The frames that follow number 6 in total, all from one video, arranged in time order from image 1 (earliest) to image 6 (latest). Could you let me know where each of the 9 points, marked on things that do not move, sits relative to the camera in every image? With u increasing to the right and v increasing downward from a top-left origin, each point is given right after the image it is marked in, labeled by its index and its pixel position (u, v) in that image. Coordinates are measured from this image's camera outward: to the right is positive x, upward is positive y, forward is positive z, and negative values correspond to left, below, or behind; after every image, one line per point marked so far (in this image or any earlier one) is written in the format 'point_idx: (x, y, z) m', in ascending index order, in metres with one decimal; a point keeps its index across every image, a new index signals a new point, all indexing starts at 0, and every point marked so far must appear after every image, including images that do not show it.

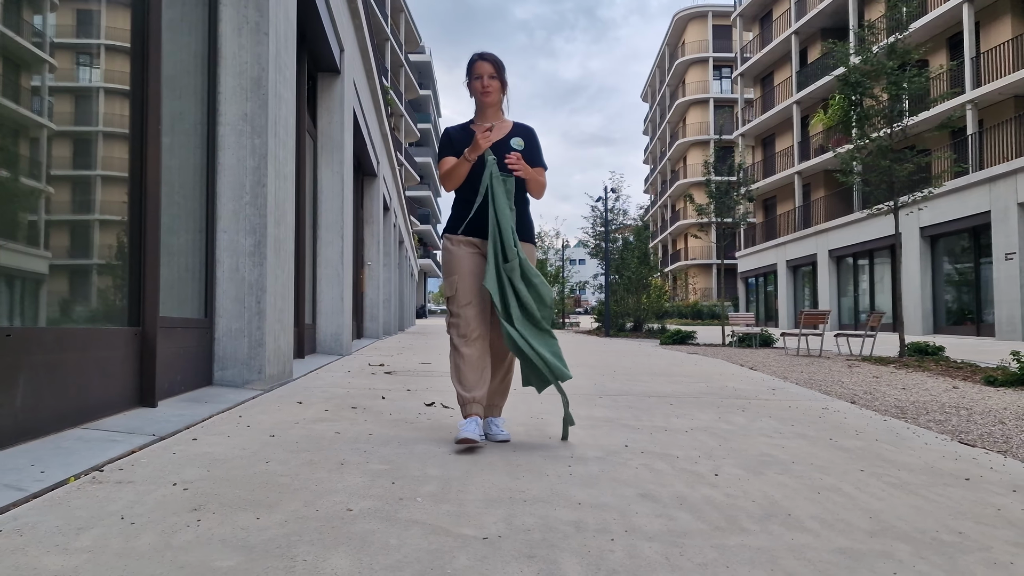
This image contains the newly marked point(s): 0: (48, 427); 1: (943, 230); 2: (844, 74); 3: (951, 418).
0: (-1.9, -0.6, +2.9) m
1: (+12.2, +1.7, +19.7) m
2: (+6.1, +3.9, +13.0) m
3: (+3.2, -0.9, +5.1) m
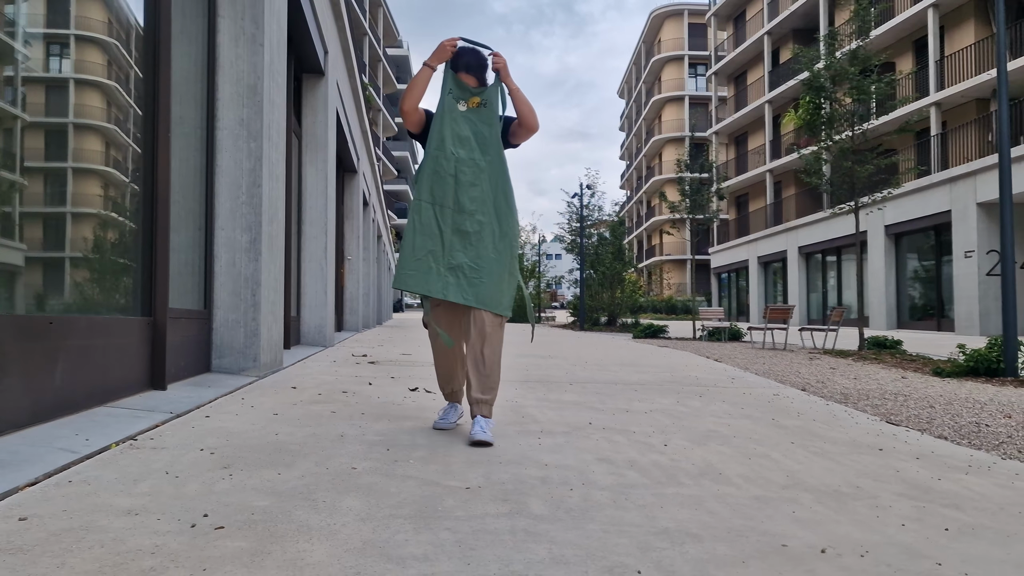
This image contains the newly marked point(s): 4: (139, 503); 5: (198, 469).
0: (-2.0, -0.5, +3.3) m
1: (+11.5, +1.8, +20.5) m
2: (+5.7, +4.0, +13.6) m
3: (+3.0, -0.9, +5.7) m
4: (-1.0, -0.6, +2.0) m
5: (-1.1, -0.6, +2.4) m
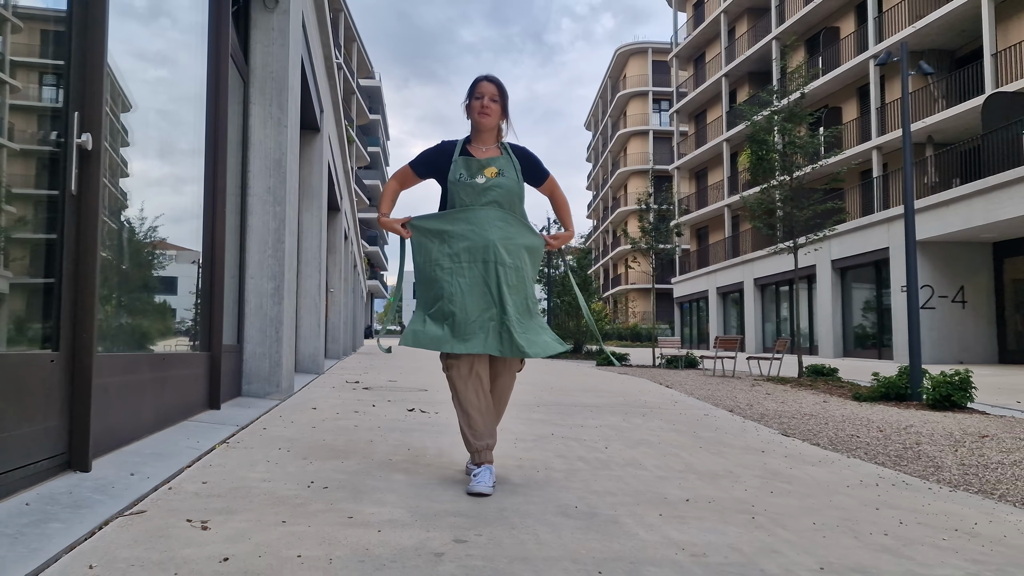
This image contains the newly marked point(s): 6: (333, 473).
0: (-2.1, -0.8, +4.4) m
1: (+10.6, +0.8, +22.3) m
2: (+5.1, +3.3, +15.2) m
3: (+2.8, -1.3, +7.0) m
4: (-1.1, -0.8, +3.2) m
5: (-1.1, -0.9, +3.6) m
6: (-0.8, -0.9, +3.3) m
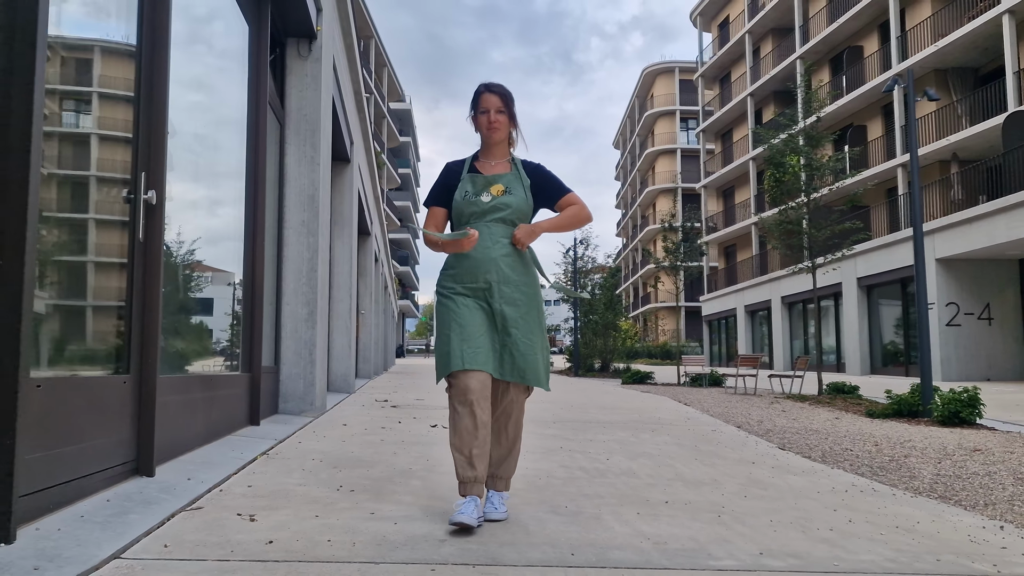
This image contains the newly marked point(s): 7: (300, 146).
0: (-2.0, -1.0, +5.0) m
1: (+11.4, +0.2, +22.3) m
2: (+5.6, +2.9, +15.6) m
3: (+3.0, -1.5, +7.3) m
4: (-1.1, -1.0, +3.7) m
5: (-1.1, -1.0, +4.1) m
6: (-0.8, -1.0, +3.8) m
7: (-2.2, +1.4, +7.3) m
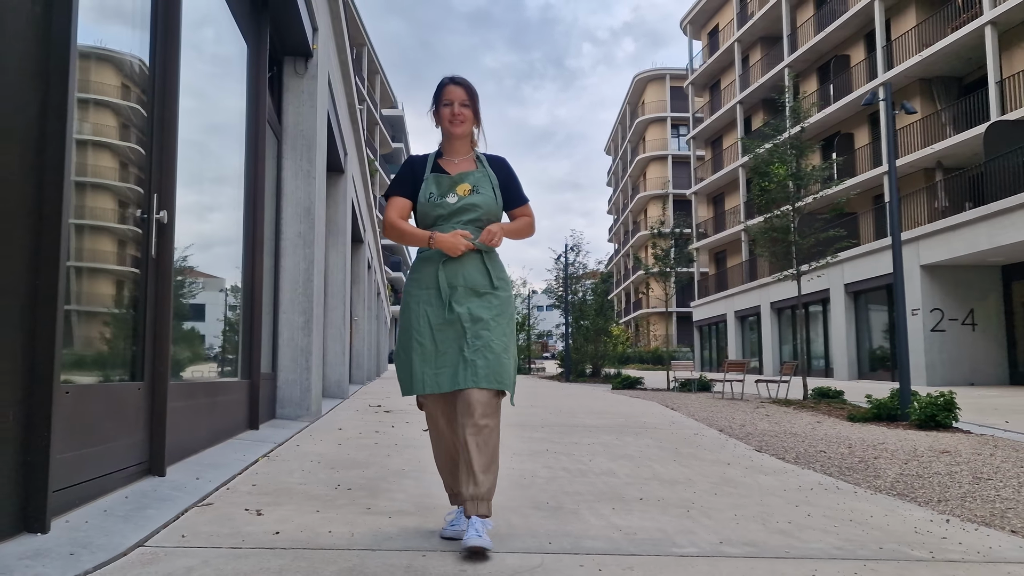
0: (-2.1, -1.1, +5.2) m
1: (+11.2, 0.0, +22.7) m
2: (+5.4, +2.7, +15.9) m
3: (+2.9, -1.6, +7.6) m
4: (-1.2, -1.1, +4.0) m
5: (-1.2, -1.1, +4.4) m
6: (-0.9, -1.1, +4.1) m
7: (-2.3, +1.4, +7.5) m
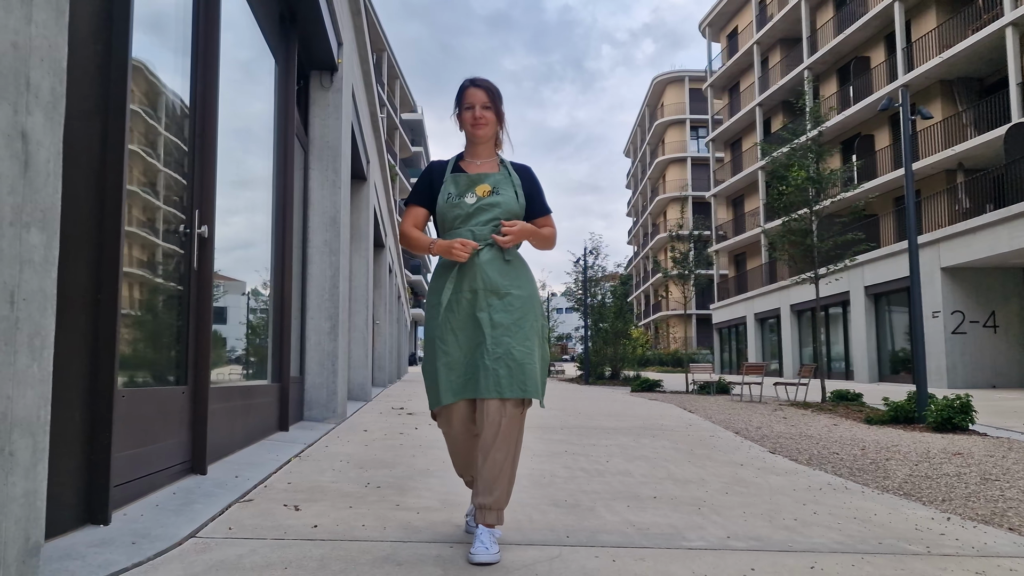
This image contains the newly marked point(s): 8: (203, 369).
0: (-2.0, -1.1, +5.5) m
1: (+11.8, 0.0, +22.6) m
2: (+5.8, +2.7, +16.0) m
3: (+3.1, -1.7, +7.8) m
4: (-1.0, -1.1, +4.2) m
5: (-1.1, -1.2, +4.6) m
6: (-0.8, -1.1, +4.3) m
7: (-2.1, +1.3, +7.8) m
8: (-1.8, -0.5, +4.1) m
